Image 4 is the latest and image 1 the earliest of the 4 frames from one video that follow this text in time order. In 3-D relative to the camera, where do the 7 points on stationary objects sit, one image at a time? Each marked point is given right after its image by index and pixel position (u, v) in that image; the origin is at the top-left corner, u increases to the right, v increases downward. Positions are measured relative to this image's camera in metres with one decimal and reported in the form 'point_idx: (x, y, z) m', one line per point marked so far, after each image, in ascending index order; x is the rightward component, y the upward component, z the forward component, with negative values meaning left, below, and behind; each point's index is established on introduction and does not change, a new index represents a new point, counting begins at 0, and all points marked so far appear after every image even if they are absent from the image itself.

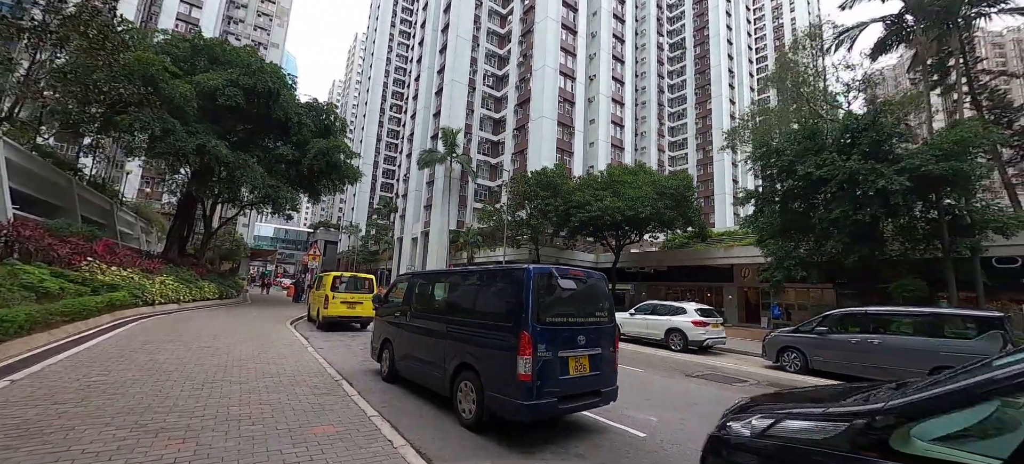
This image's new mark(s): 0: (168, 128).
0: (-15.3, +4.7, +17.0) m
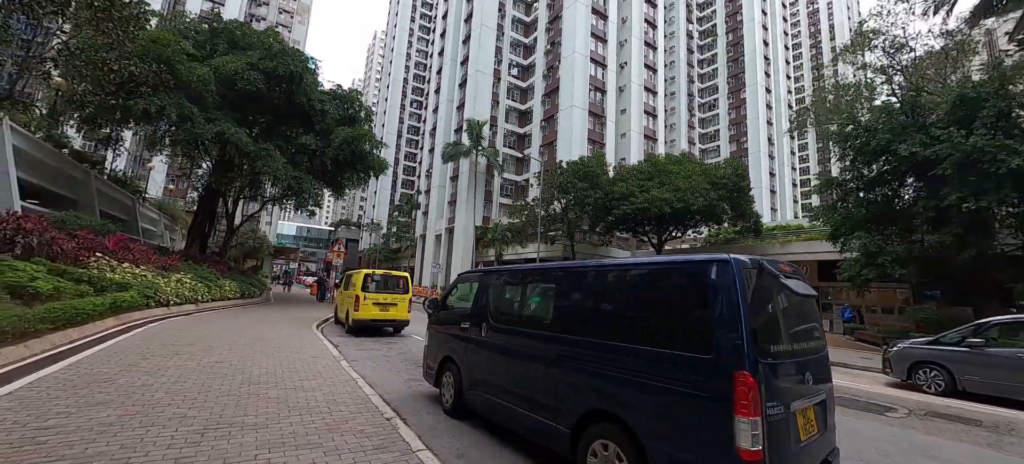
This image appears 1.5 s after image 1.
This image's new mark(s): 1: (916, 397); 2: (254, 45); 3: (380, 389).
0: (-13.5, +5.0, +15.8) m
1: (+9.0, -3.7, +8.5) m
2: (-12.6, +9.1, +18.5) m
3: (-2.0, -2.4, +5.8) m
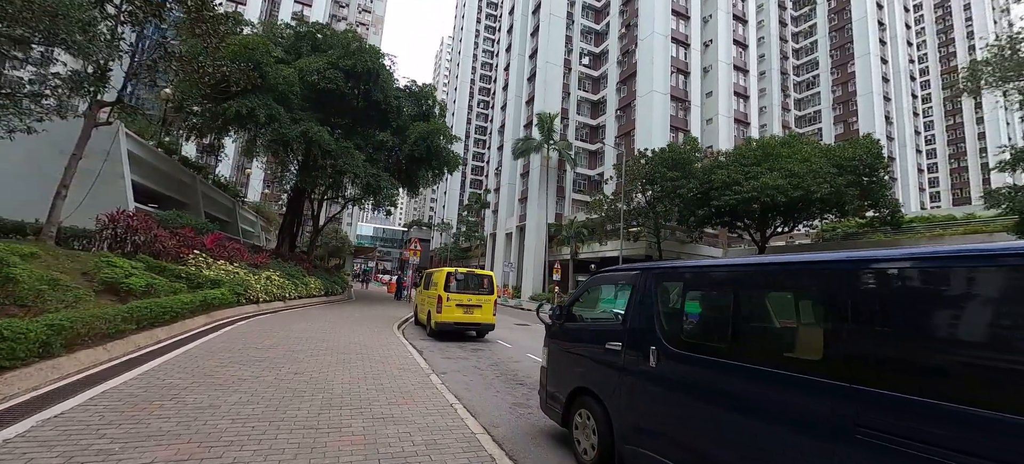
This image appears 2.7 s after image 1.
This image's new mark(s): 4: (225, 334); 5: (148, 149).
0: (-10.1, +5.0, +16.2) m
1: (+11.0, -3.4, +5.3) m
2: (-8.8, +9.2, +18.7) m
3: (-0.3, -2.2, +4.5) m
4: (-5.8, -2.0, +7.6) m
5: (-14.8, +3.3, +15.7) m
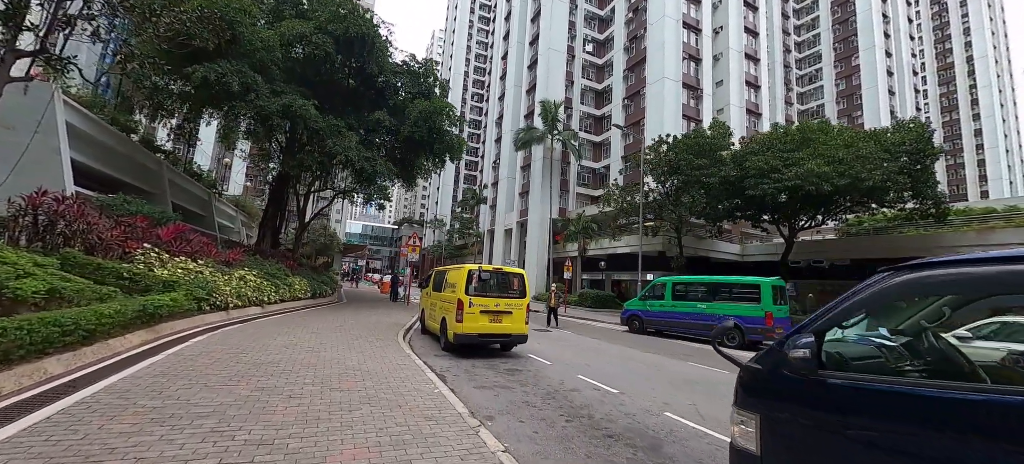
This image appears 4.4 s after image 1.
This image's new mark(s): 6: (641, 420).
0: (-9.4, +5.3, +13.8) m
1: (+12.0, -3.1, +3.5) m
2: (-8.2, +9.5, +16.3) m
3: (+0.7, -2.0, +2.4) m
4: (-4.8, -1.8, +5.3) m
5: (-14.1, +3.6, +13.1) m
6: (+1.7, -2.4, +4.9) m
